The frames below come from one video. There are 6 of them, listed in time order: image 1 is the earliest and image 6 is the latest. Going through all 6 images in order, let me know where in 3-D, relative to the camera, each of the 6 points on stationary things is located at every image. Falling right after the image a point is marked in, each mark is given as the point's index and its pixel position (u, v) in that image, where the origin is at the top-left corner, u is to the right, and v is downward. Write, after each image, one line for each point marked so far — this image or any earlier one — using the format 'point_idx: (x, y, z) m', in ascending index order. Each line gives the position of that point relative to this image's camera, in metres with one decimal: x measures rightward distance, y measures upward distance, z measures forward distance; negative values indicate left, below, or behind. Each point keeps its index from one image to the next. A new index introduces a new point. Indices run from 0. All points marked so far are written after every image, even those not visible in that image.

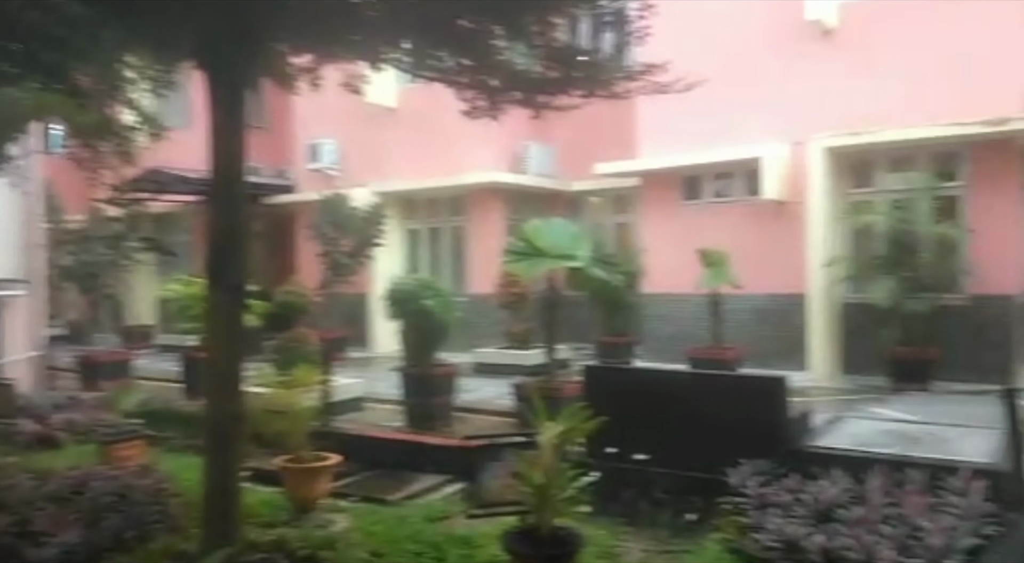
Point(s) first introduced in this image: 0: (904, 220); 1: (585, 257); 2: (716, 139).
0: (+4.4, +0.7, +8.5) m
1: (+0.6, +0.2, +6.6) m
2: (+2.9, +1.9, +10.0) m
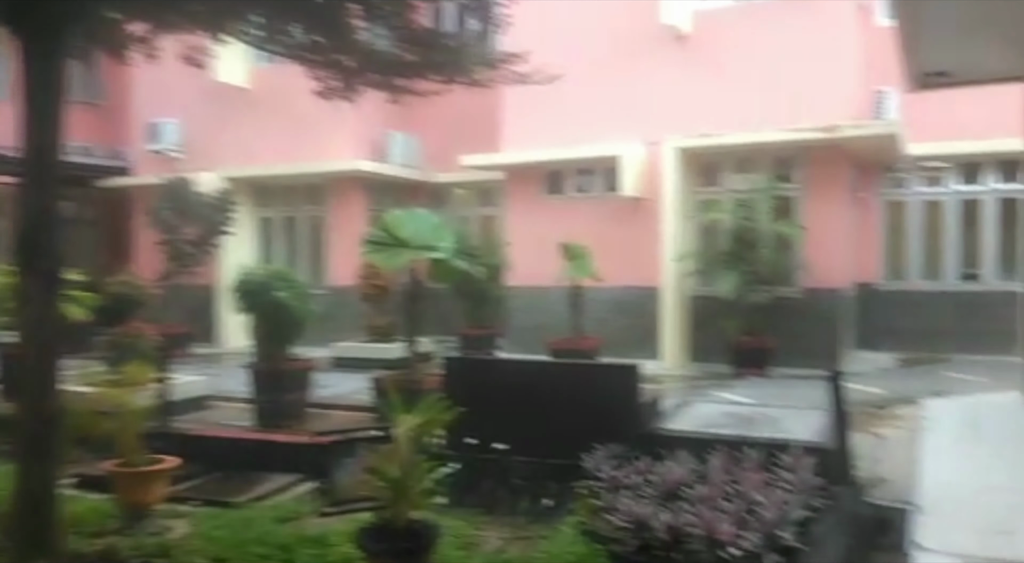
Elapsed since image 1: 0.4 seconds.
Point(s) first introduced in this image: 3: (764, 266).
0: (+2.8, +0.8, +9.1) m
1: (-0.6, +0.3, +6.5) m
2: (+1.0, +2.0, +10.3) m
3: (+3.0, +0.2, +9.1) m
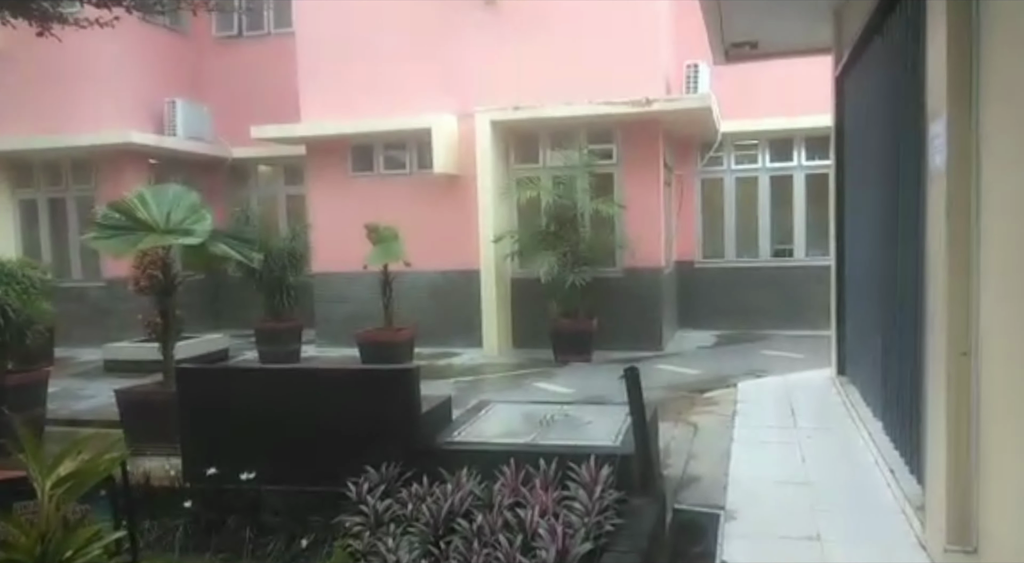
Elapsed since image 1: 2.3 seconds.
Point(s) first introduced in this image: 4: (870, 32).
0: (+0.6, +1.0, +8.6) m
1: (-2.2, +0.4, +5.5) m
2: (-1.4, +2.2, +9.4) m
3: (+0.8, +0.4, +8.7) m
4: (+2.6, +1.8, +5.5) m
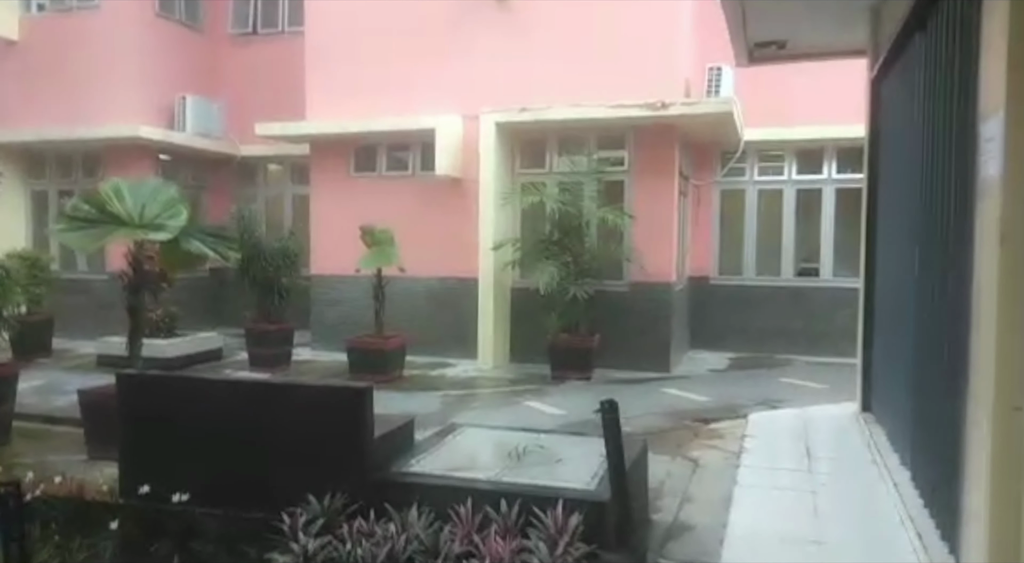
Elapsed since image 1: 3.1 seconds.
0: (+0.6, +0.9, +8.2) m
1: (-2.3, +0.4, +5.1) m
2: (-1.3, +2.1, +9.1) m
3: (+0.8, +0.3, +8.2) m
4: (+2.6, +1.6, +5.0) m
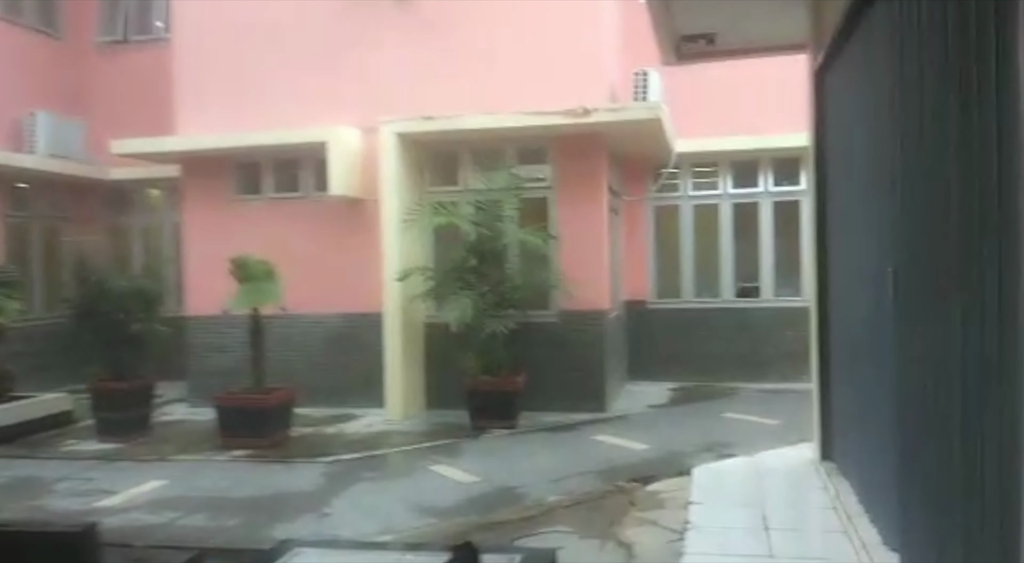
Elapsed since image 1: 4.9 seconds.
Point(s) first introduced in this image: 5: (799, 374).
0: (-0.3, +0.6, +7.0) m
1: (-2.8, +0.1, +3.7) m
2: (-2.3, +1.7, +7.8) m
3: (0.0, 0.0, +7.1) m
4: (+2.0, +1.5, +4.1) m
5: (+3.4, -1.1, +9.1) m
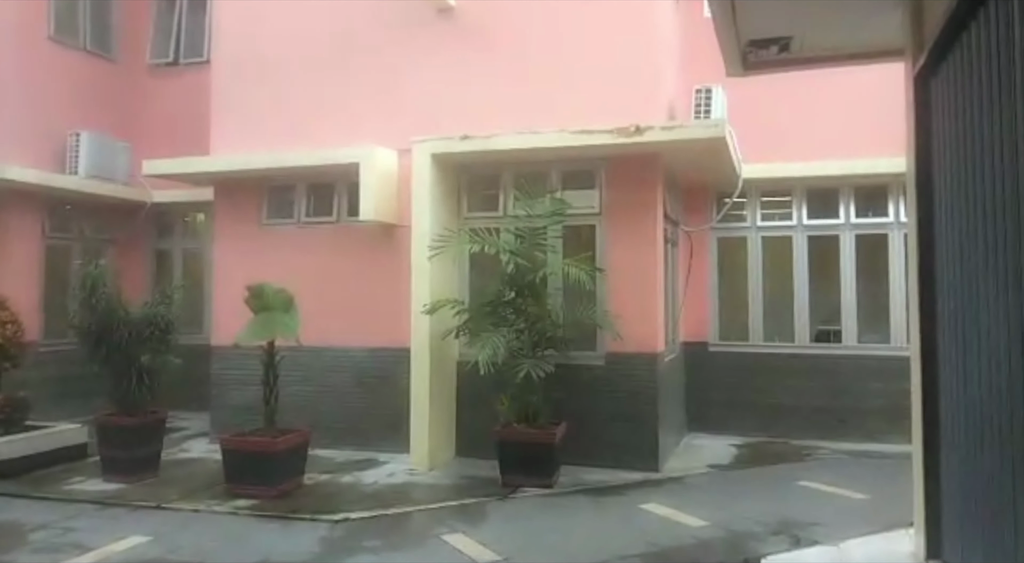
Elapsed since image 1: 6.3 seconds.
0: (+0.1, +0.3, +6.3) m
1: (-2.8, 0.0, +3.2) m
2: (-1.8, +1.4, +7.3) m
3: (+0.3, -0.3, +6.3) m
4: (+2.1, +1.3, +3.2) m
5: (+3.9, -1.6, +8.0) m
